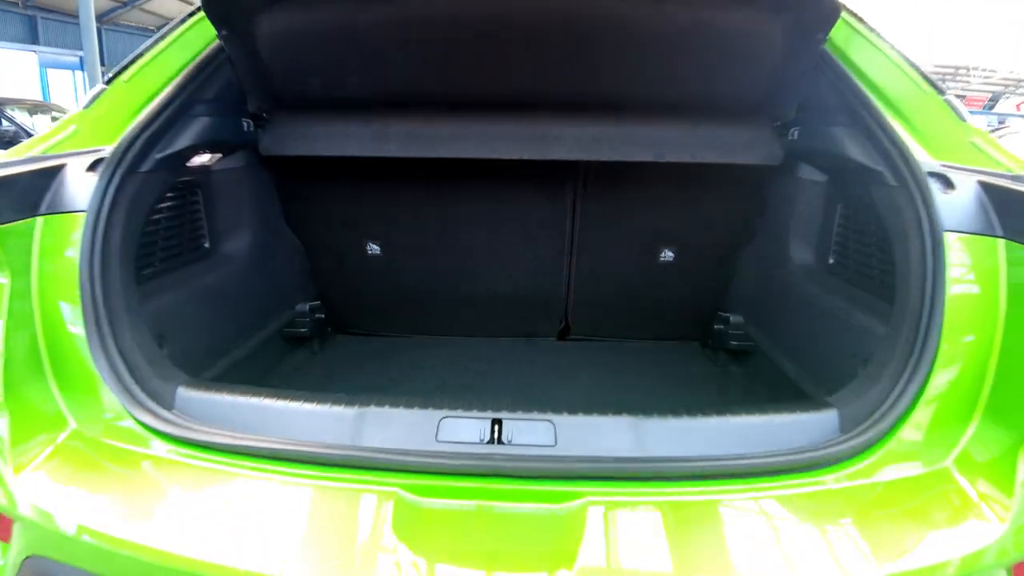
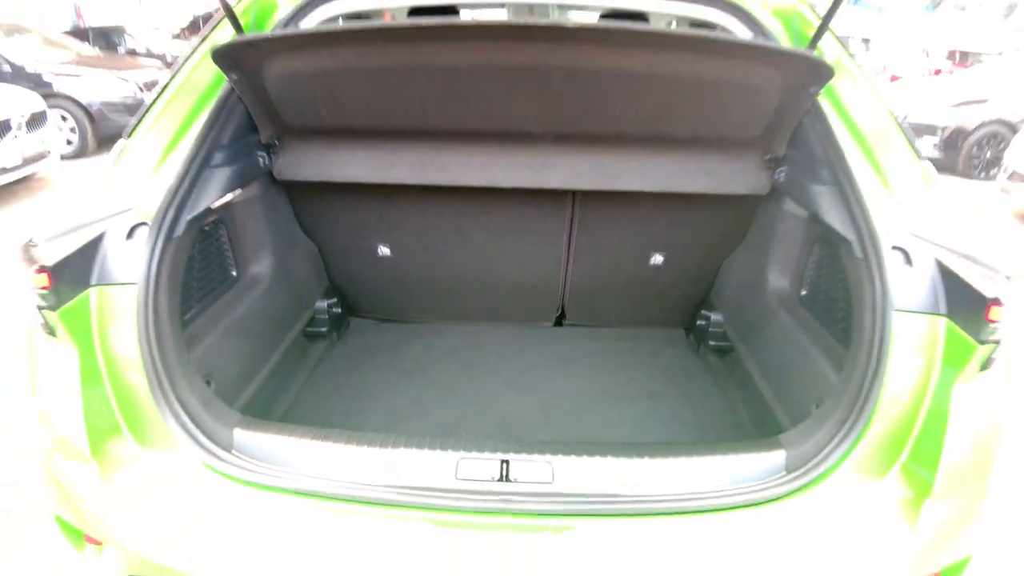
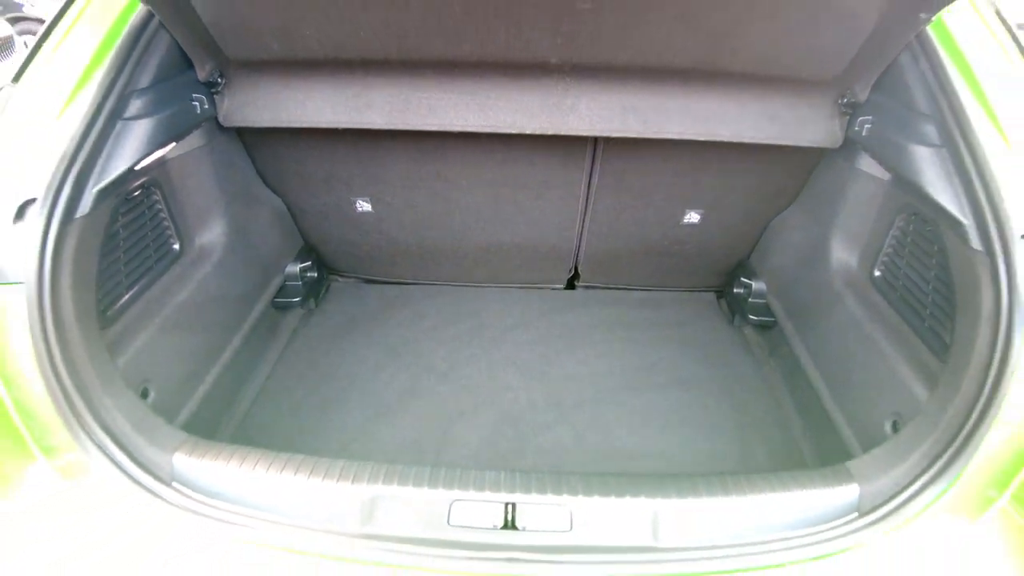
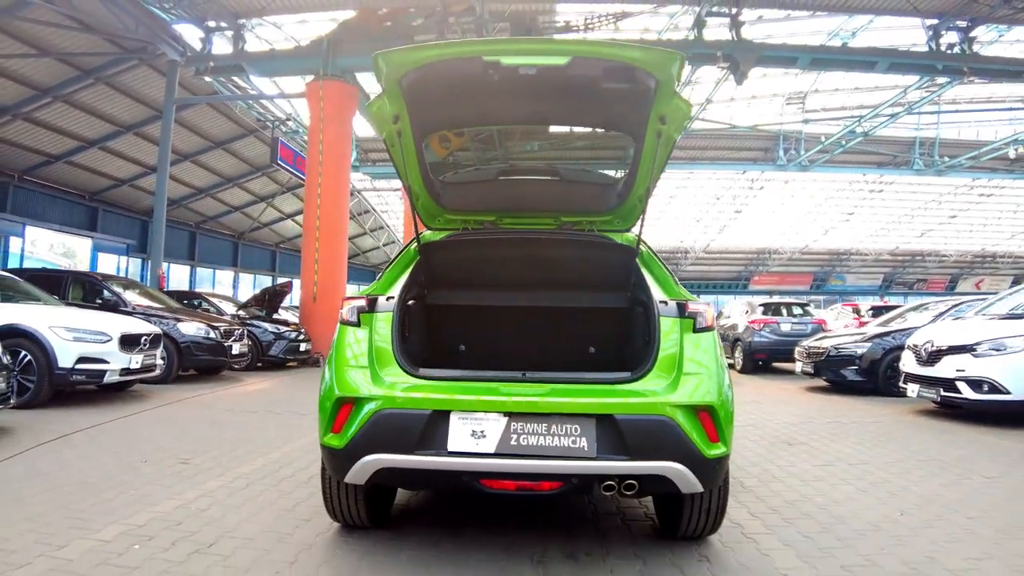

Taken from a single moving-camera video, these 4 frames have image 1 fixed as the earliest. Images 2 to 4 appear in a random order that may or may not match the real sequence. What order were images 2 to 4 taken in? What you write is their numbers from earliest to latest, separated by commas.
3, 2, 4
